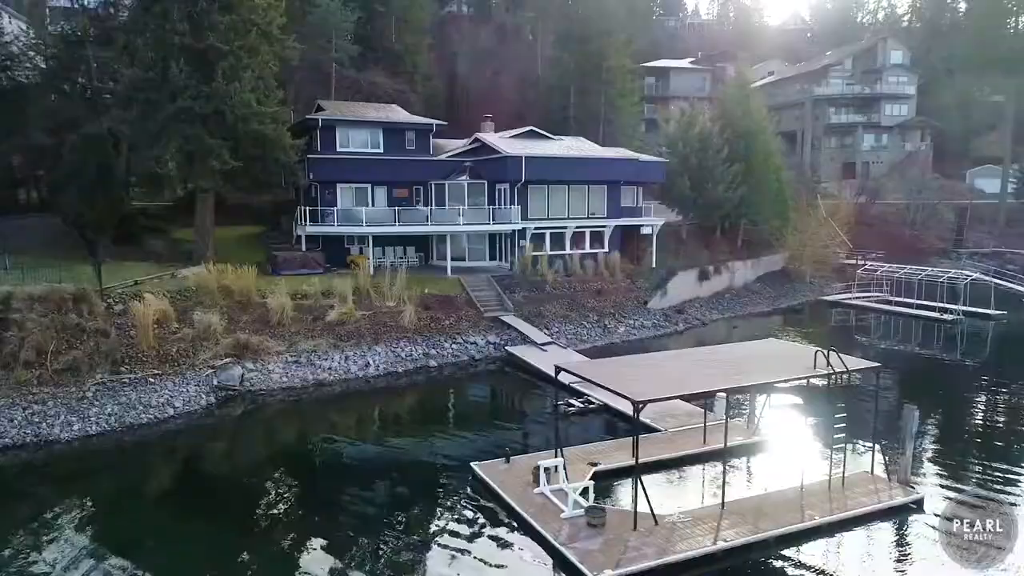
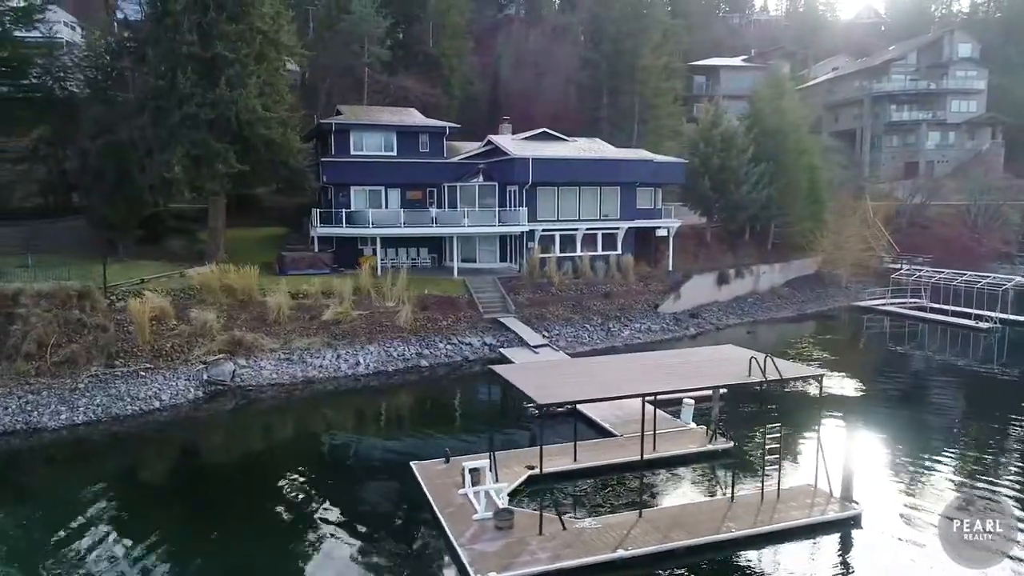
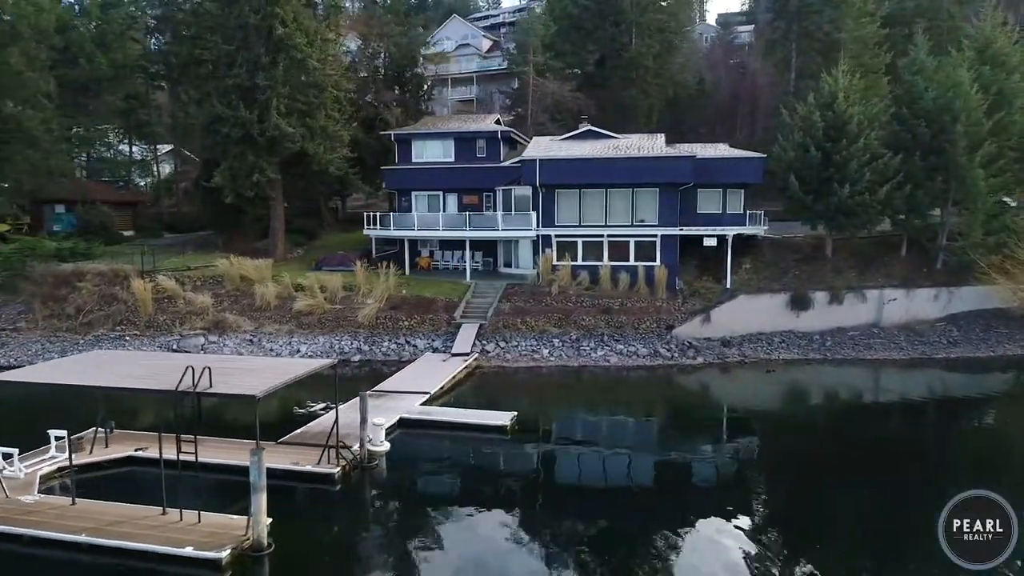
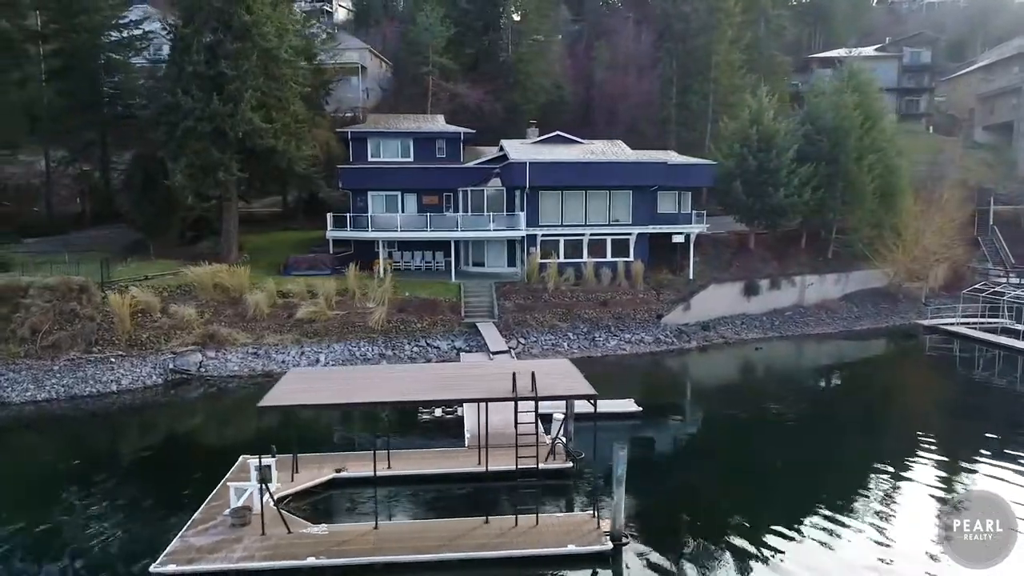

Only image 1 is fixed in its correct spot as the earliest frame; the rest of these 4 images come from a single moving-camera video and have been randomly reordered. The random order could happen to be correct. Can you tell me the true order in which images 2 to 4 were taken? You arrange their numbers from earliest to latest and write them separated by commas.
2, 4, 3
